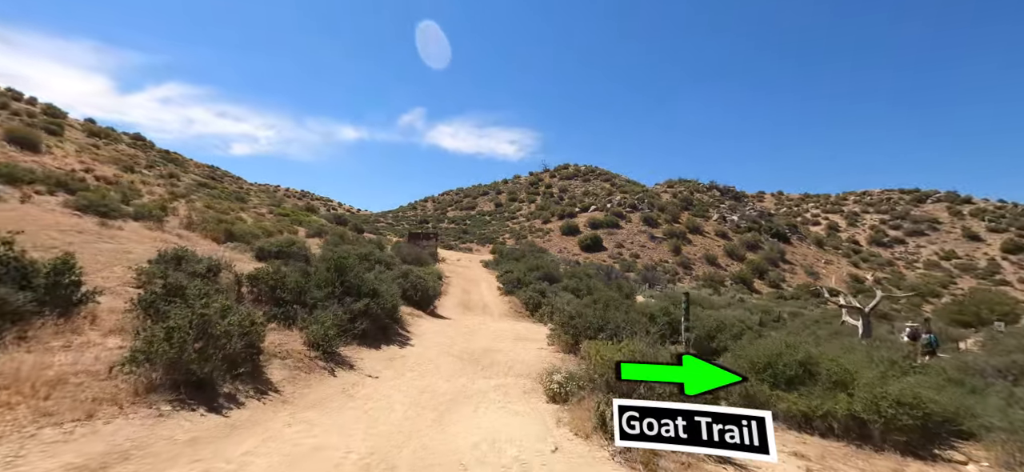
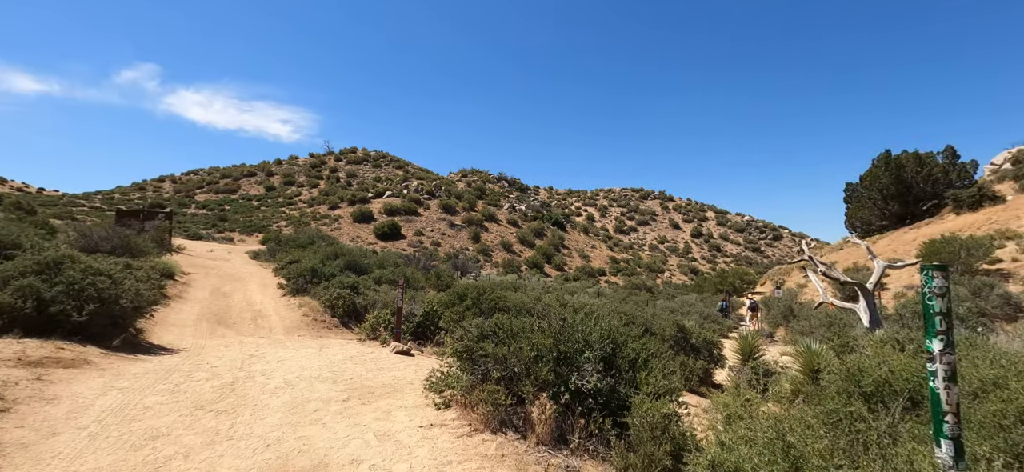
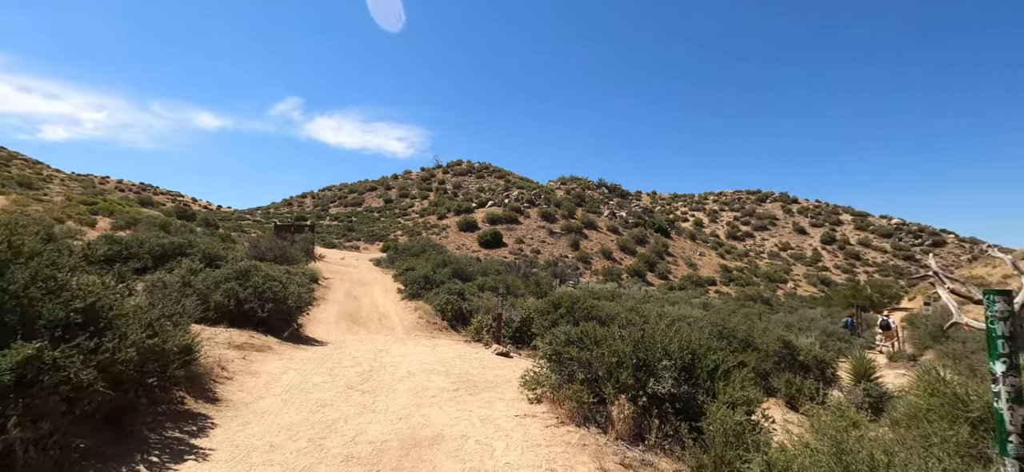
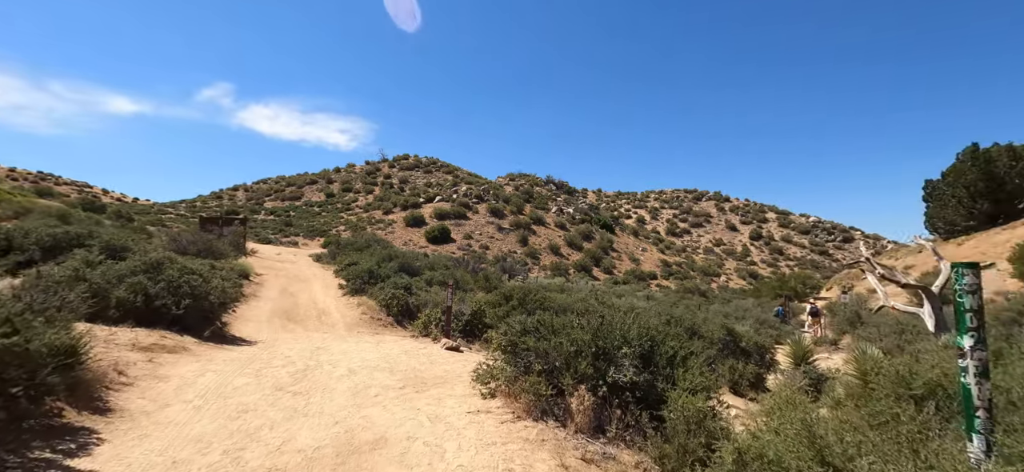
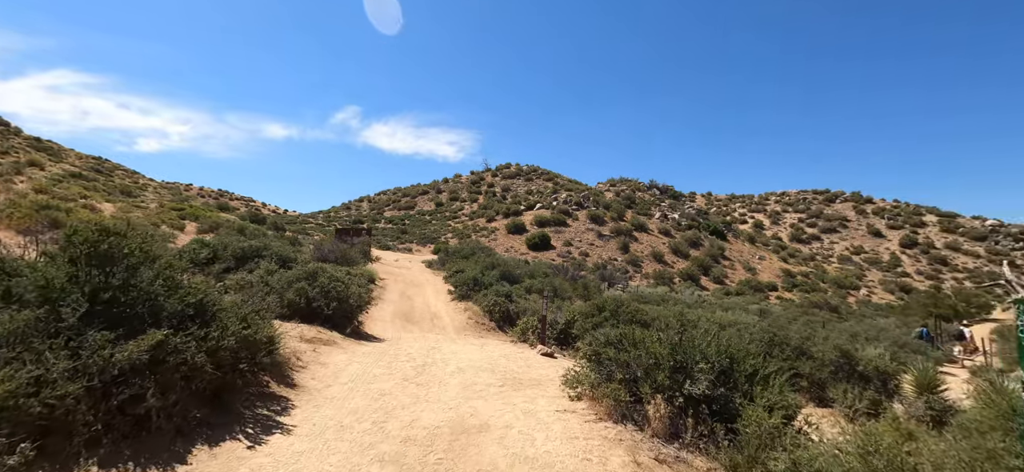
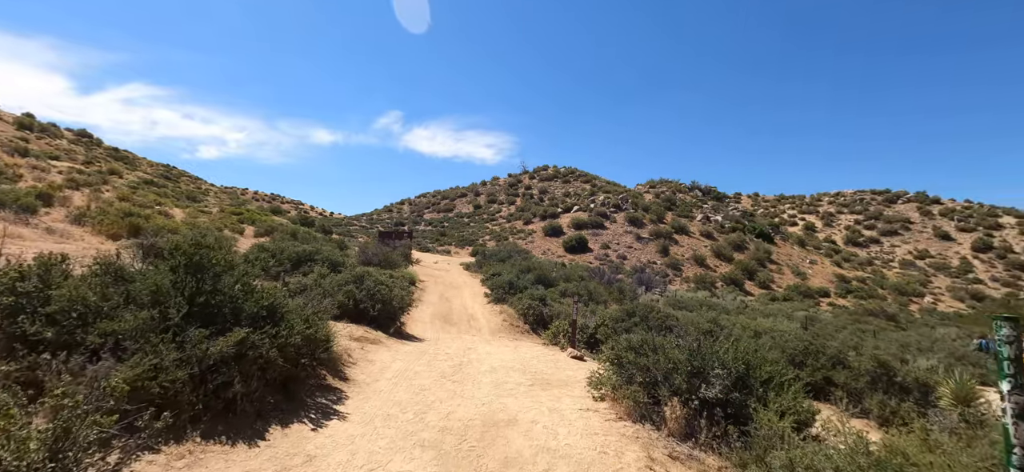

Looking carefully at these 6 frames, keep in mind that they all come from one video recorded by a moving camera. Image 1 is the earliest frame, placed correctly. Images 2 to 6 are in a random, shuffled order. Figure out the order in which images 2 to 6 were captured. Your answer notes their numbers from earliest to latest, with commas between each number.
6, 5, 3, 4, 2
